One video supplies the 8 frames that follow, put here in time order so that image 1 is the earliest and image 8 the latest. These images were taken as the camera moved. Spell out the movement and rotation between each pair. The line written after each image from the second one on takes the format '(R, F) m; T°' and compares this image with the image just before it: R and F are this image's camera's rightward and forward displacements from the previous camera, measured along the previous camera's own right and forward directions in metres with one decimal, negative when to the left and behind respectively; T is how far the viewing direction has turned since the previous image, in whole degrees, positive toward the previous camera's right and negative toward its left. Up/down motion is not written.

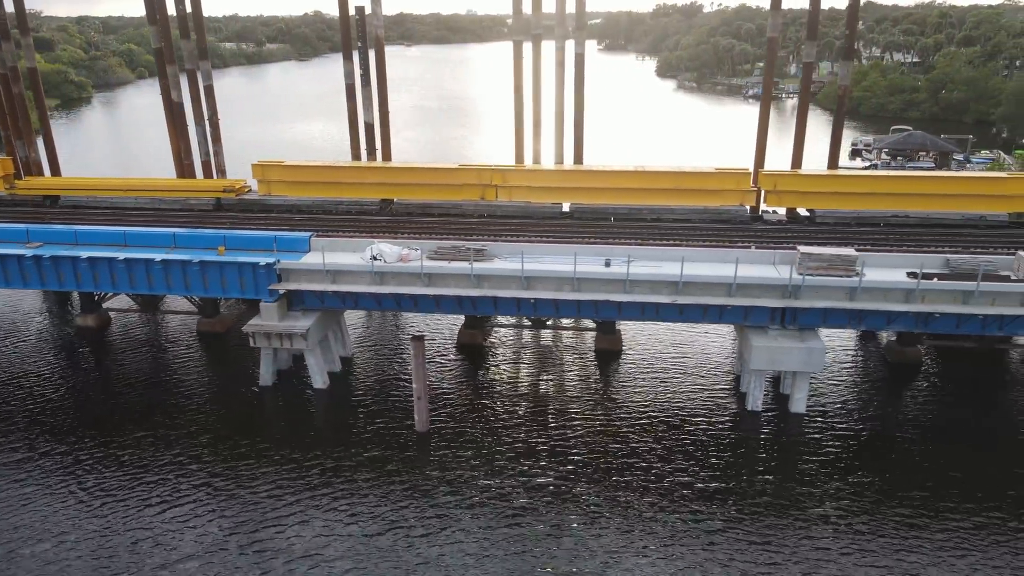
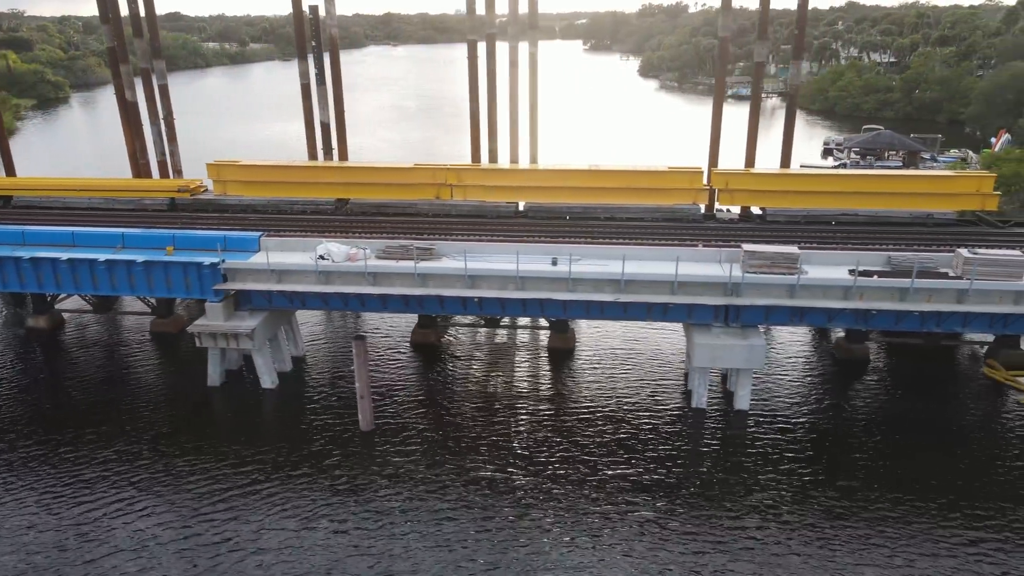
(+1.2, -0.1) m; +1°
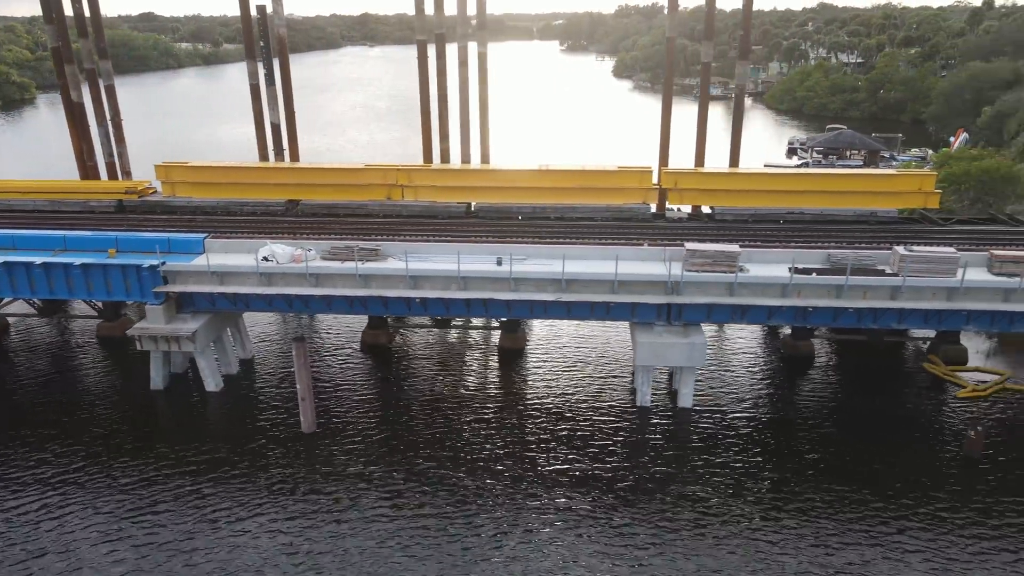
(+1.0, 0.0) m; +1°
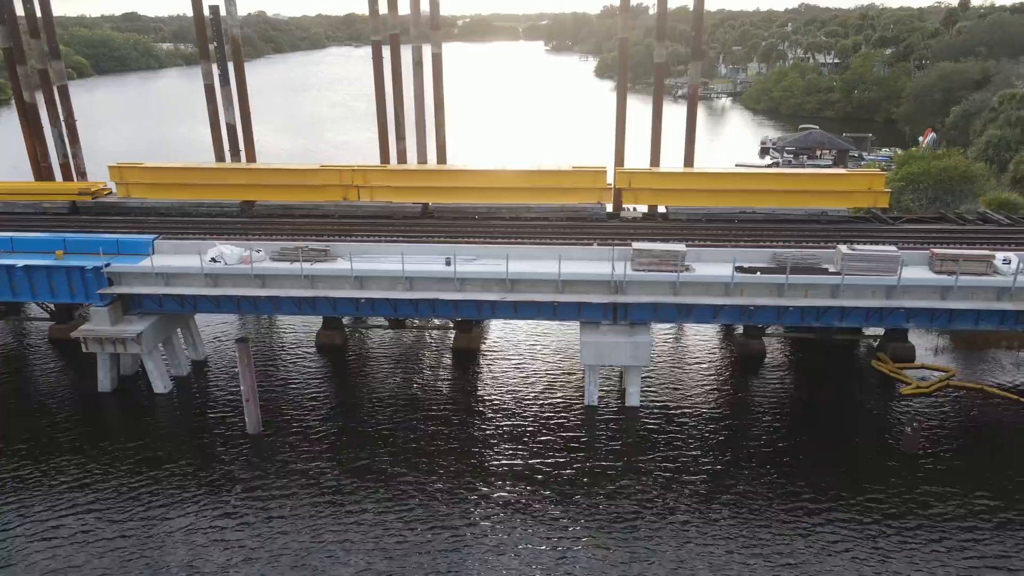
(+1.1, -0.1) m; +1°
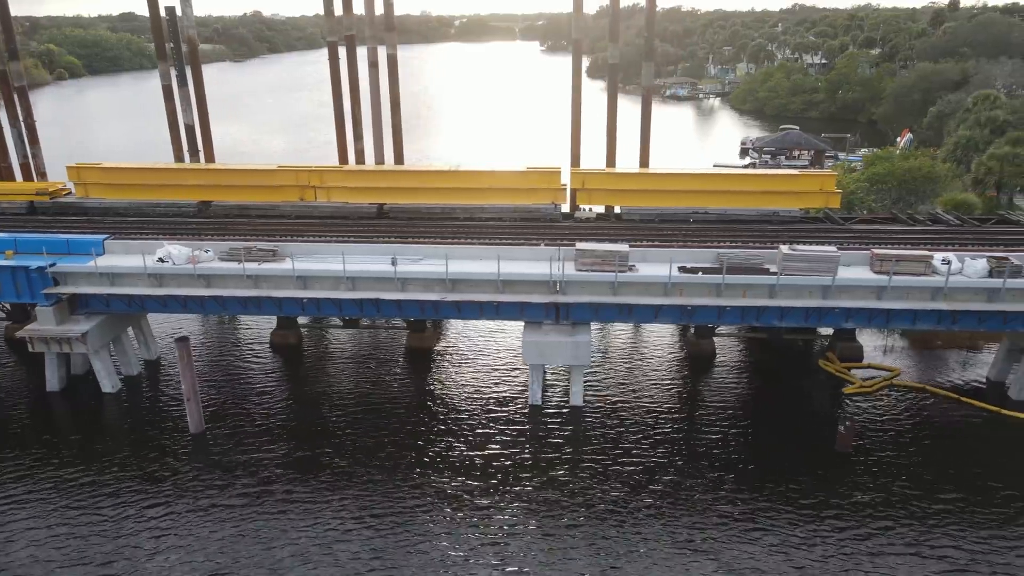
(+1.5, -0.1) m; 0°
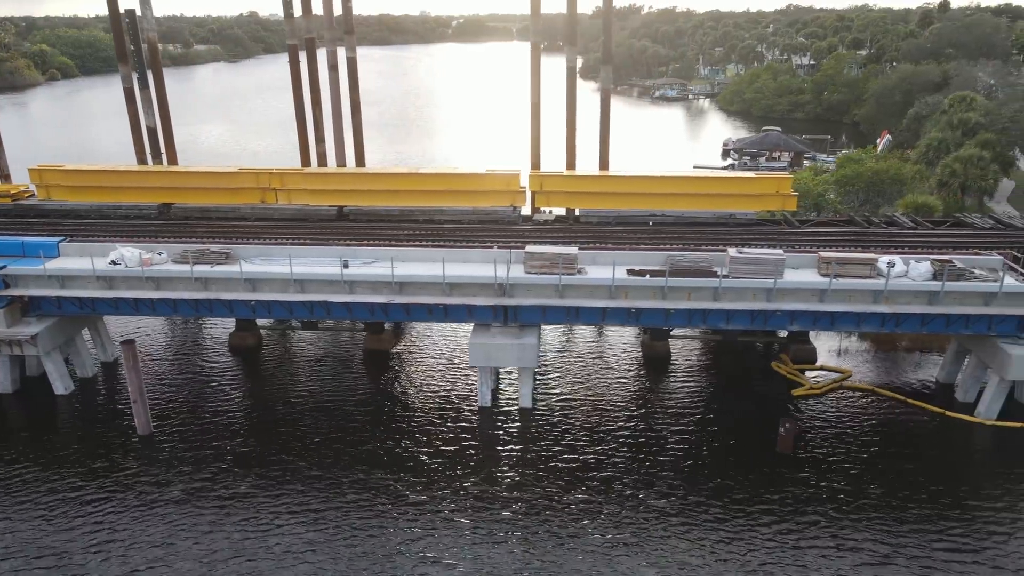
(+1.4, -0.1) m; 0°
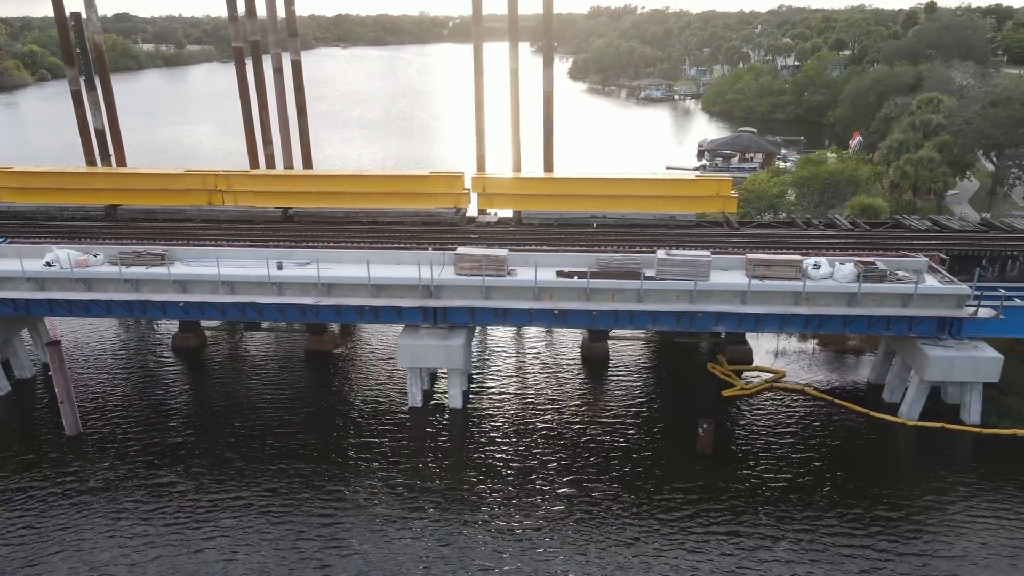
(+1.9, -0.1) m; 0°
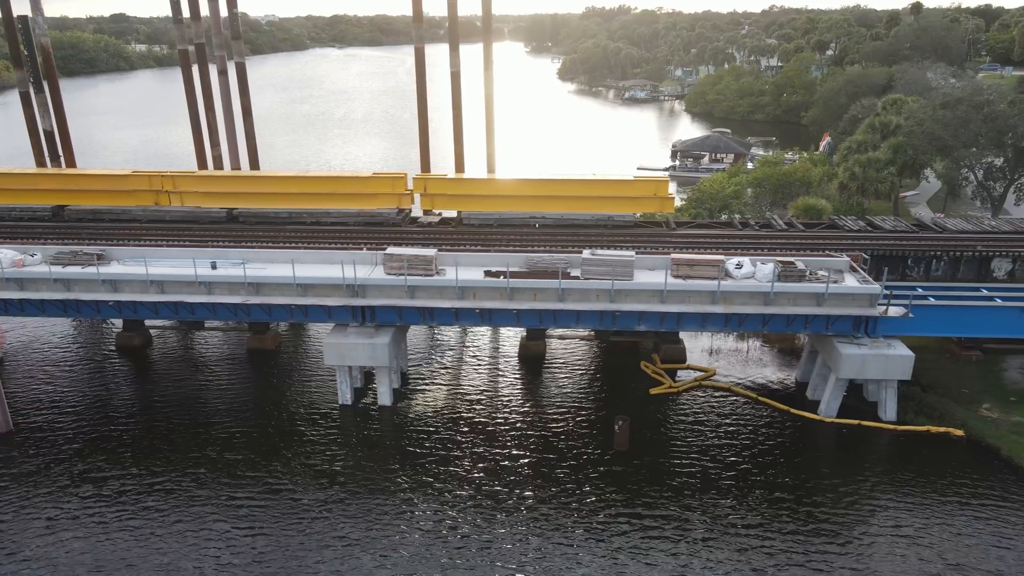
(+2.0, -0.3) m; 0°
